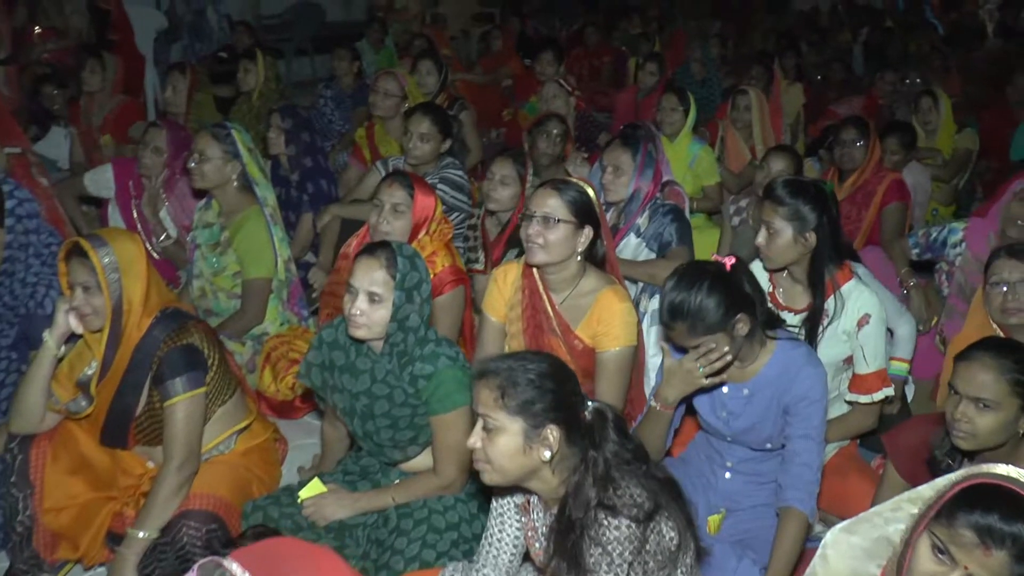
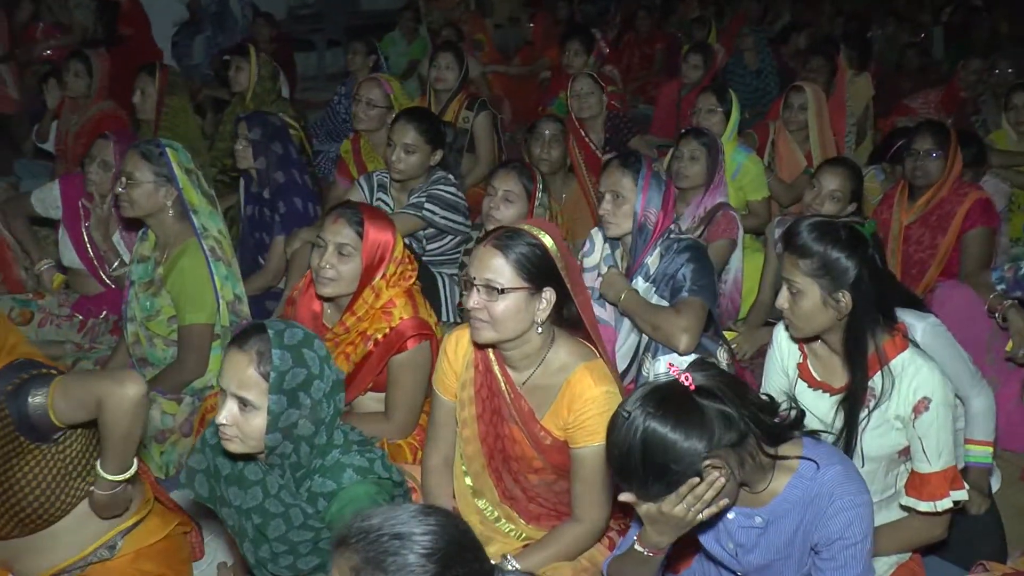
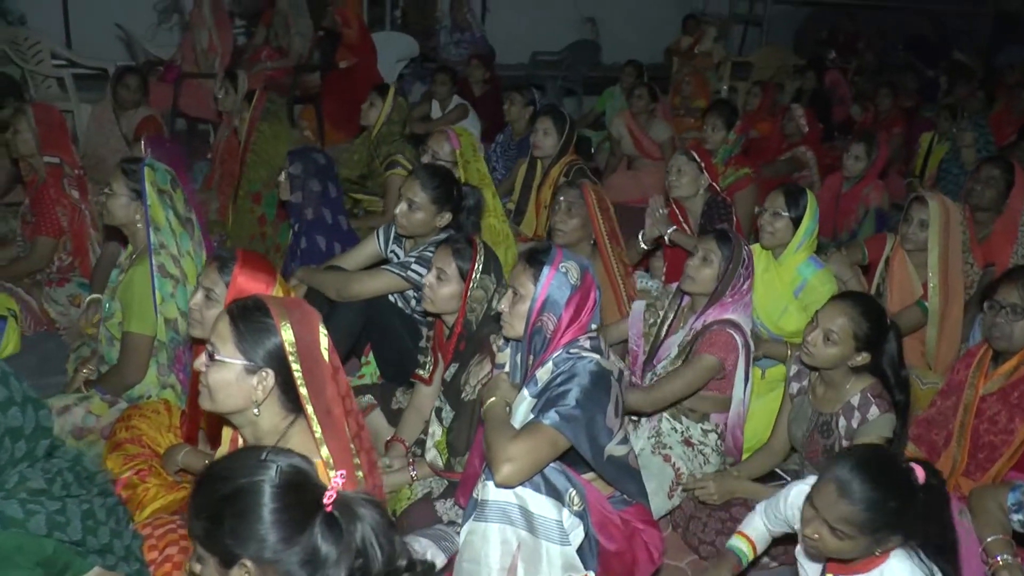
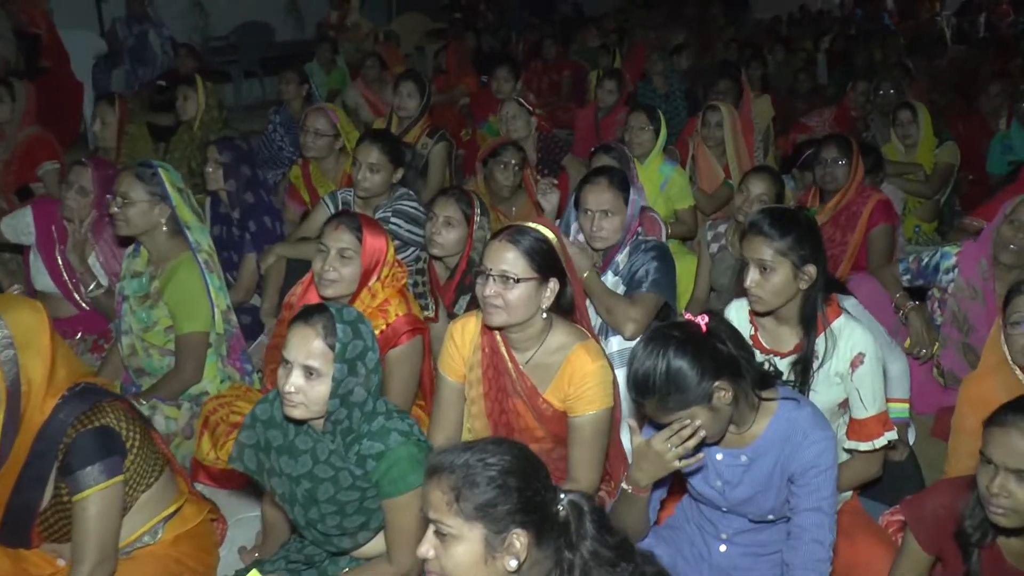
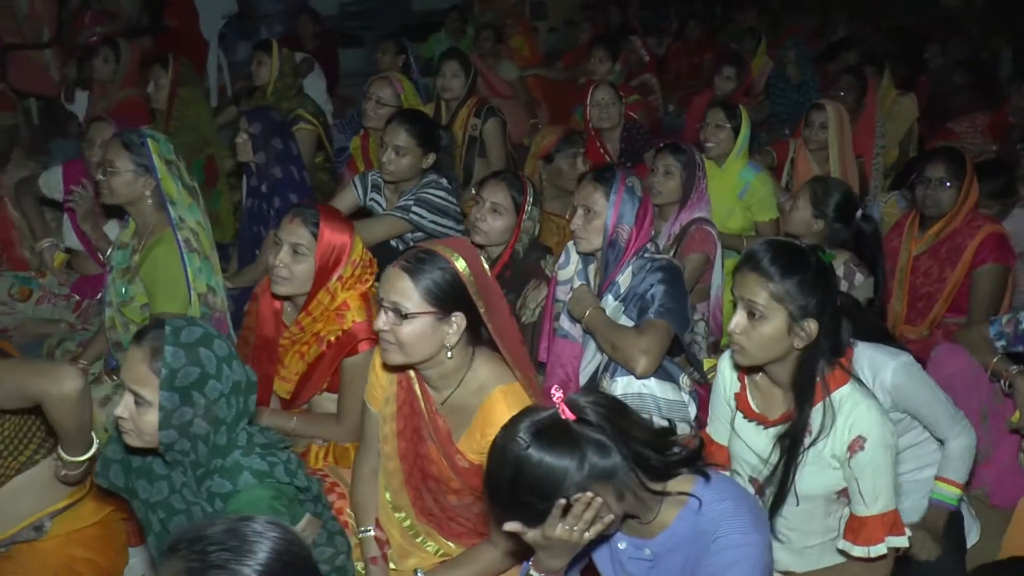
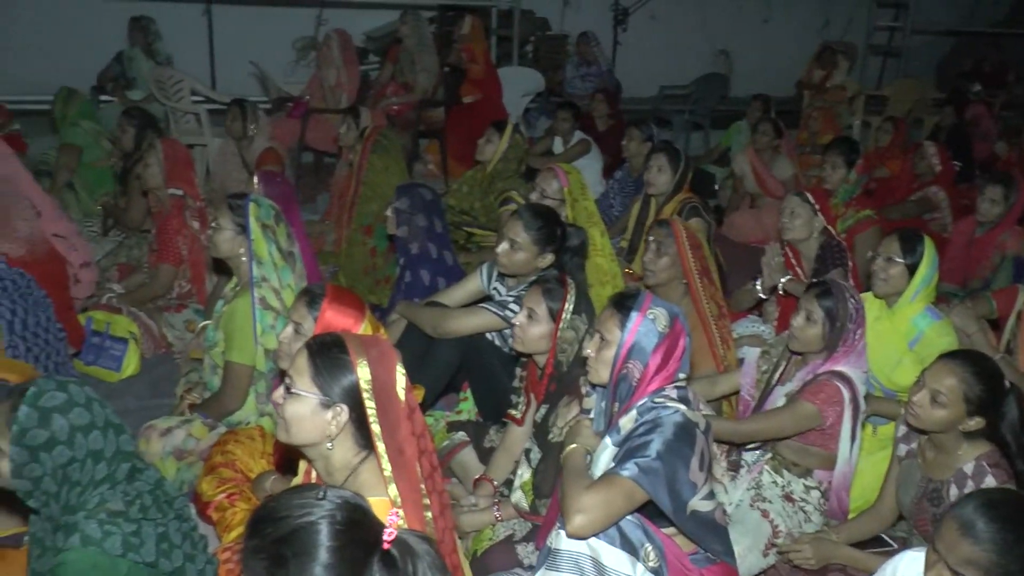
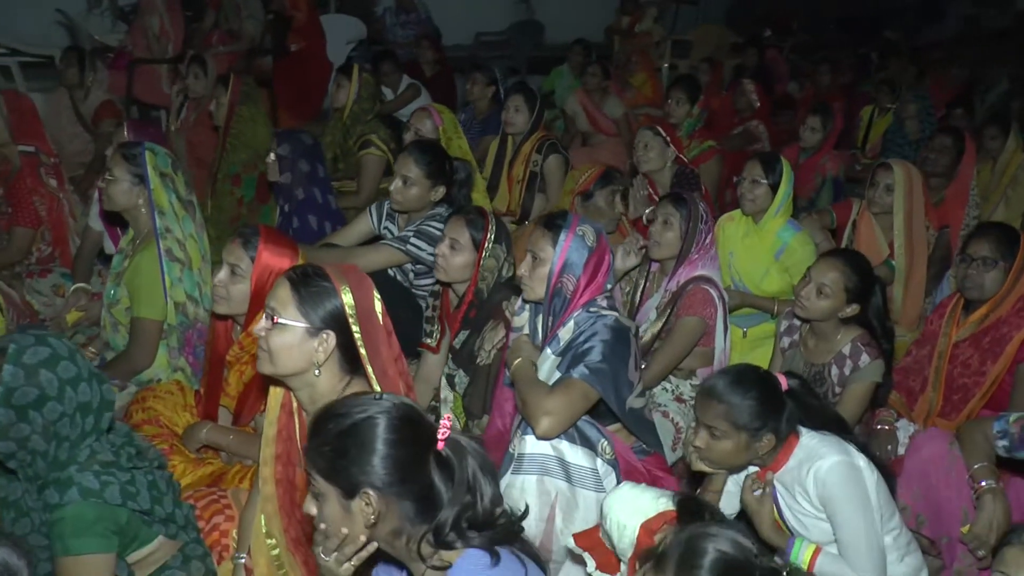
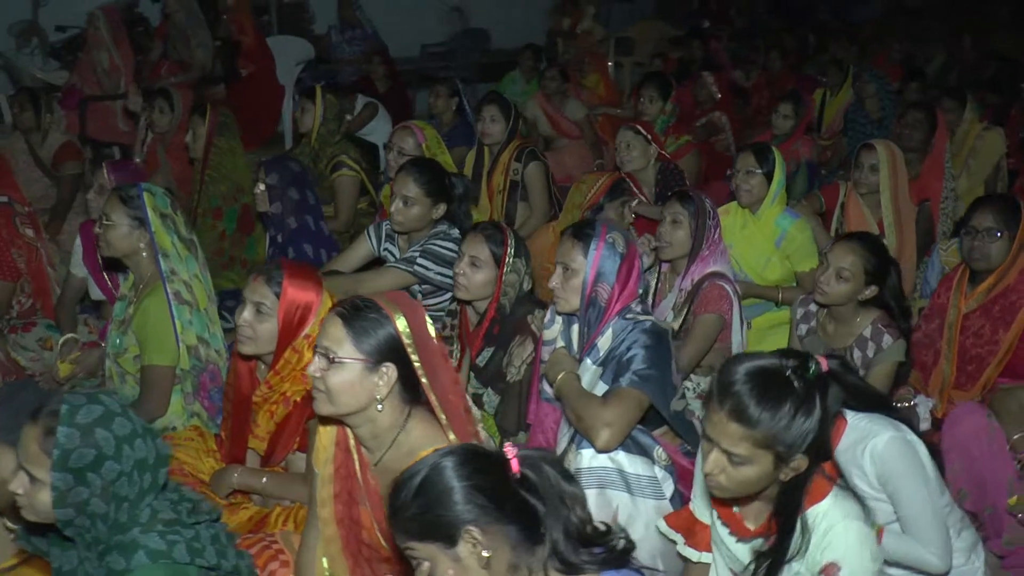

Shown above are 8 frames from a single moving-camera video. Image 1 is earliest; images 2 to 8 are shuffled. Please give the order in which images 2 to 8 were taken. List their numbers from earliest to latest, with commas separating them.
4, 2, 5, 8, 7, 3, 6
